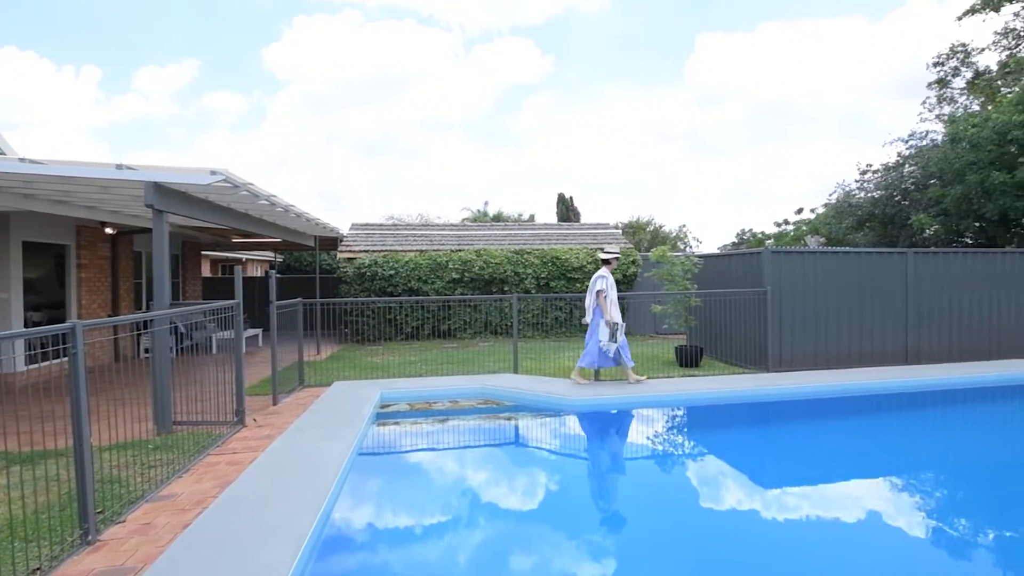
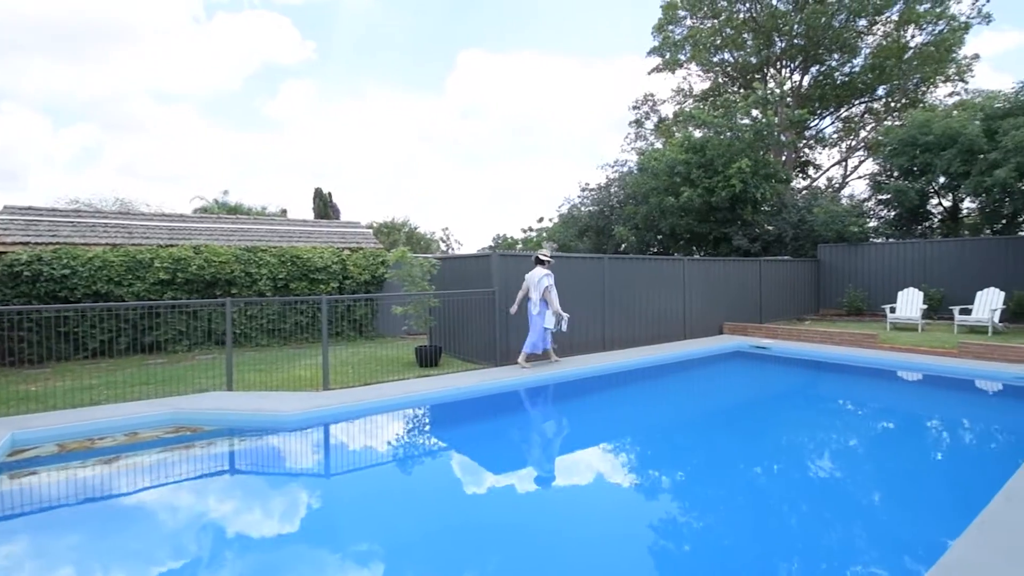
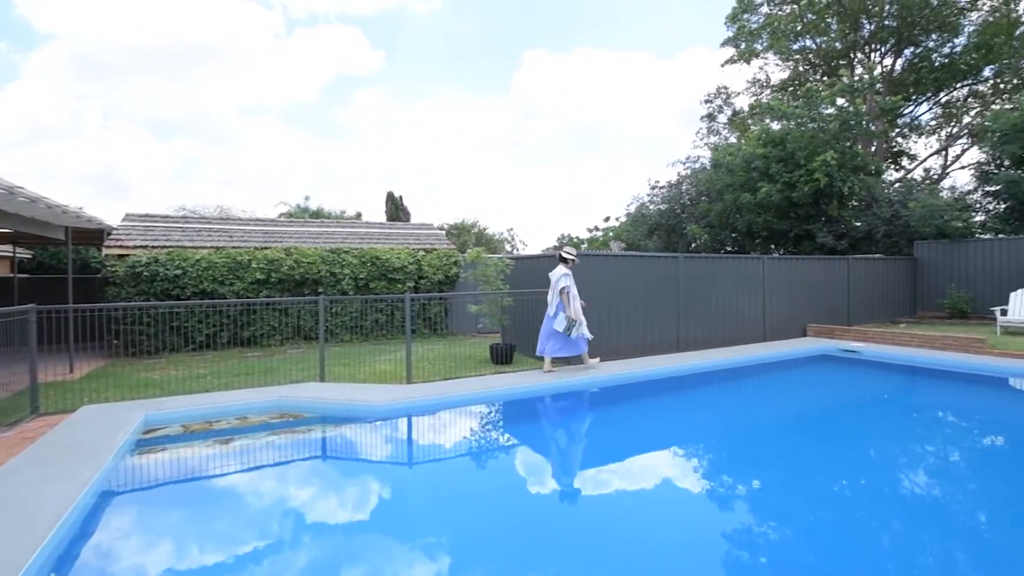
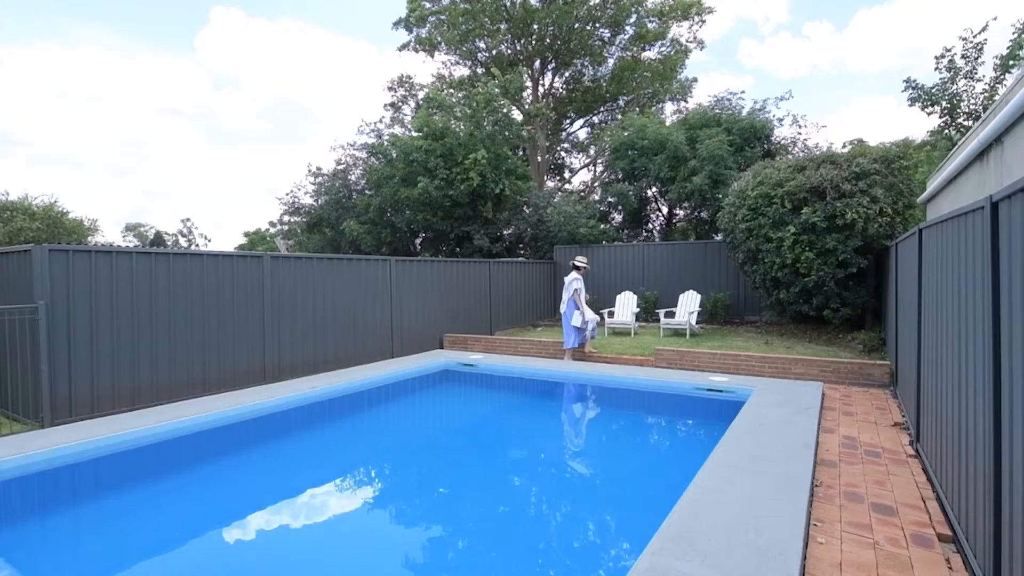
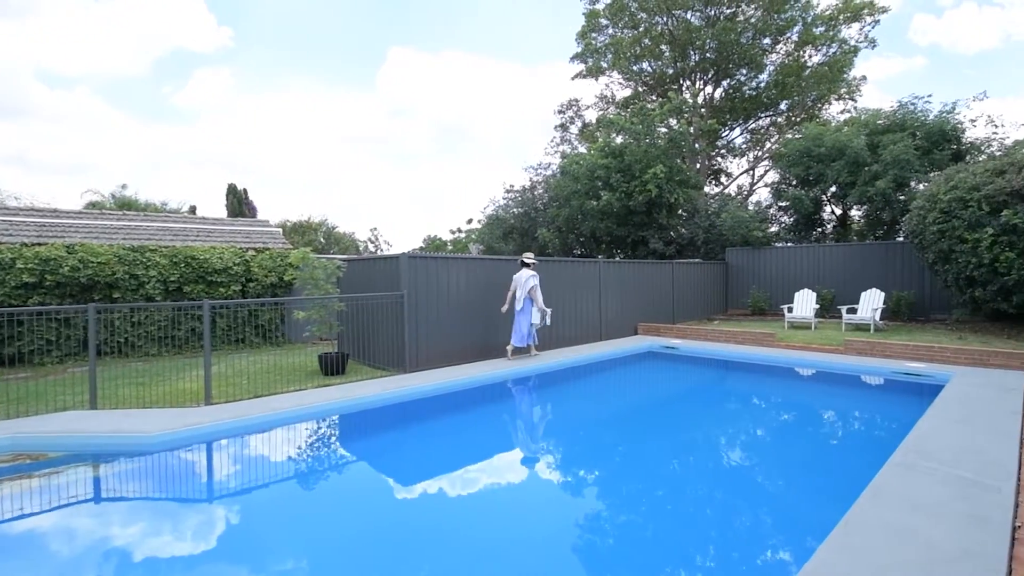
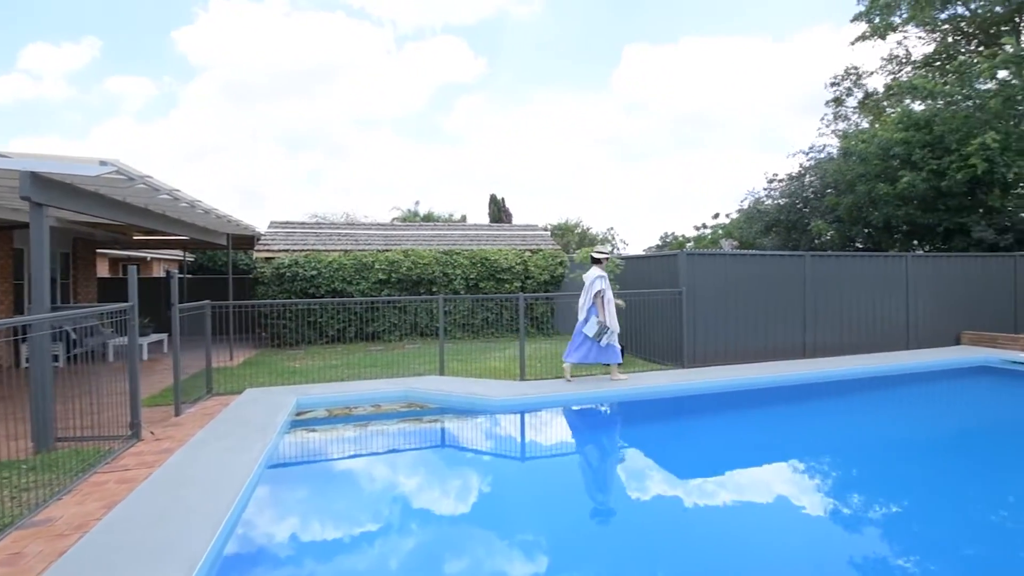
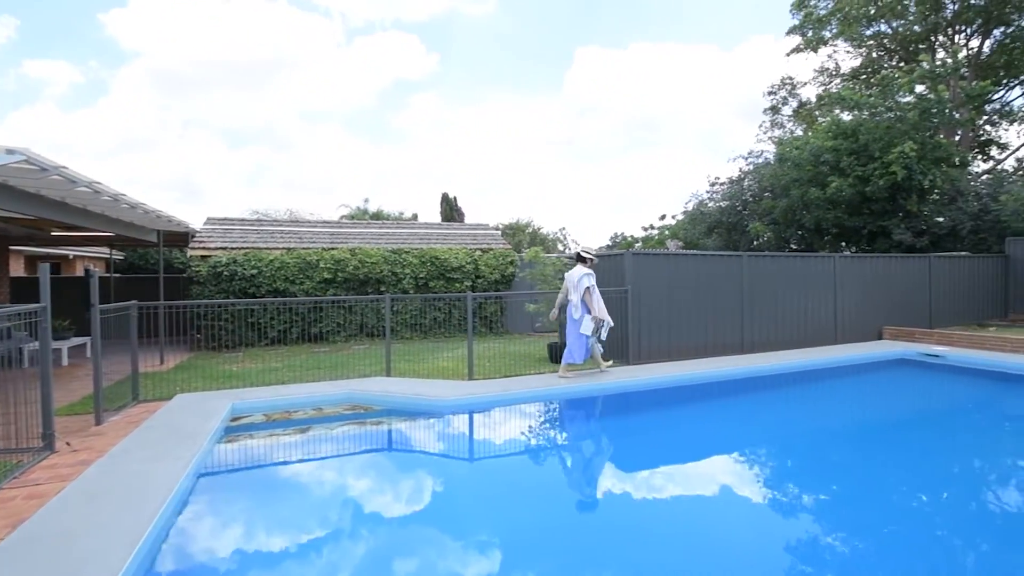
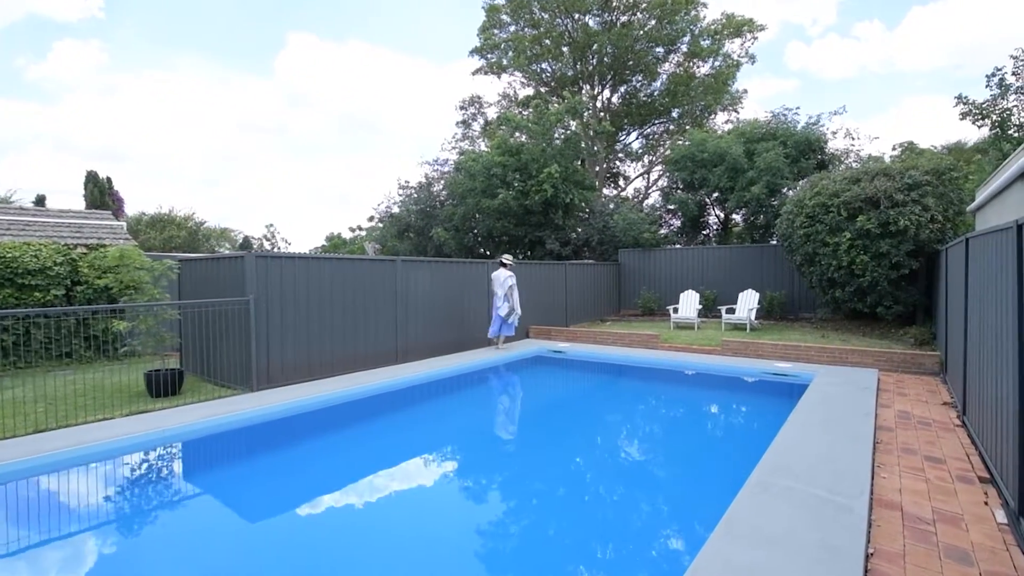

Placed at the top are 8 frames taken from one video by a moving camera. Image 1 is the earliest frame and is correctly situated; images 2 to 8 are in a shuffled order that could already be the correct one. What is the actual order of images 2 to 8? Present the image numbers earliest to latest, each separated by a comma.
6, 7, 3, 2, 5, 8, 4
